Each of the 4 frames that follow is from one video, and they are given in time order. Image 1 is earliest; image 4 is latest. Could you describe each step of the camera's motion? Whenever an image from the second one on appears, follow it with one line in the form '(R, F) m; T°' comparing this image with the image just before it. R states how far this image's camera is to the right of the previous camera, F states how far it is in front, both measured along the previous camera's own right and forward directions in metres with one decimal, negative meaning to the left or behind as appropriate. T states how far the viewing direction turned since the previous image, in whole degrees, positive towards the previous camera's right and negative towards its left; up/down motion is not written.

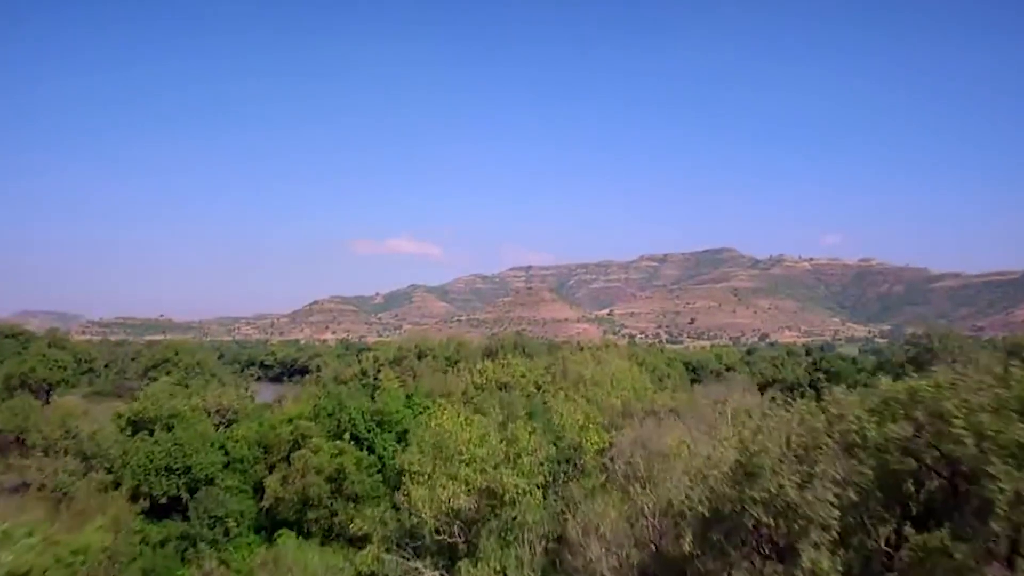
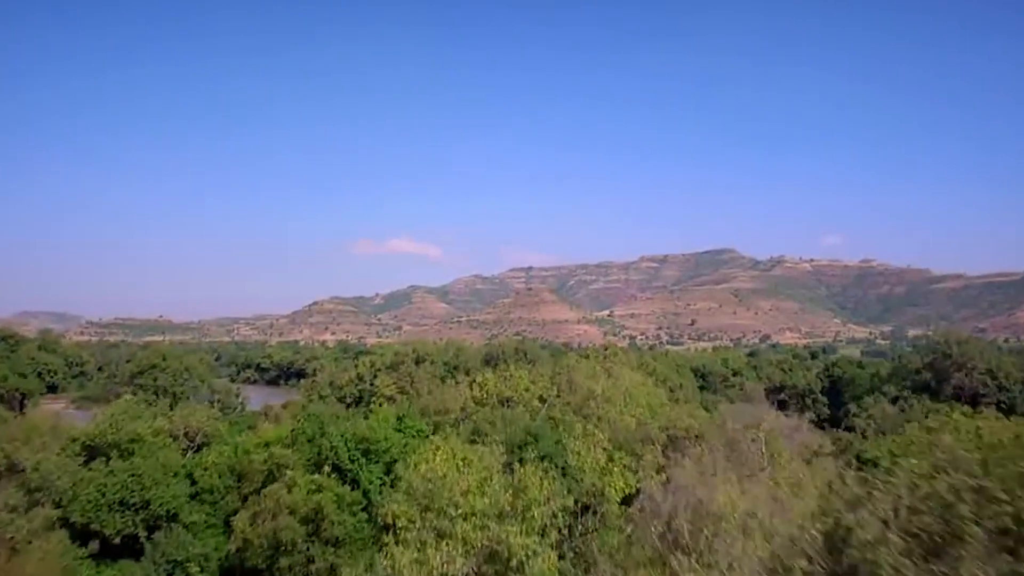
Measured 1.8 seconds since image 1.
(-0.2, +4.1) m; 0°
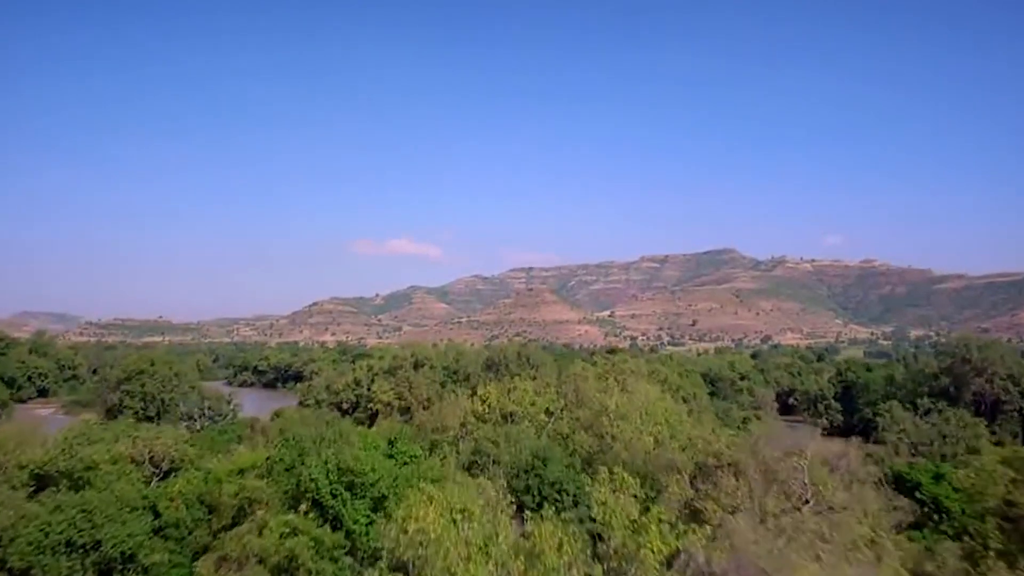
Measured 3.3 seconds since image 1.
(-0.2, +3.8) m; 0°
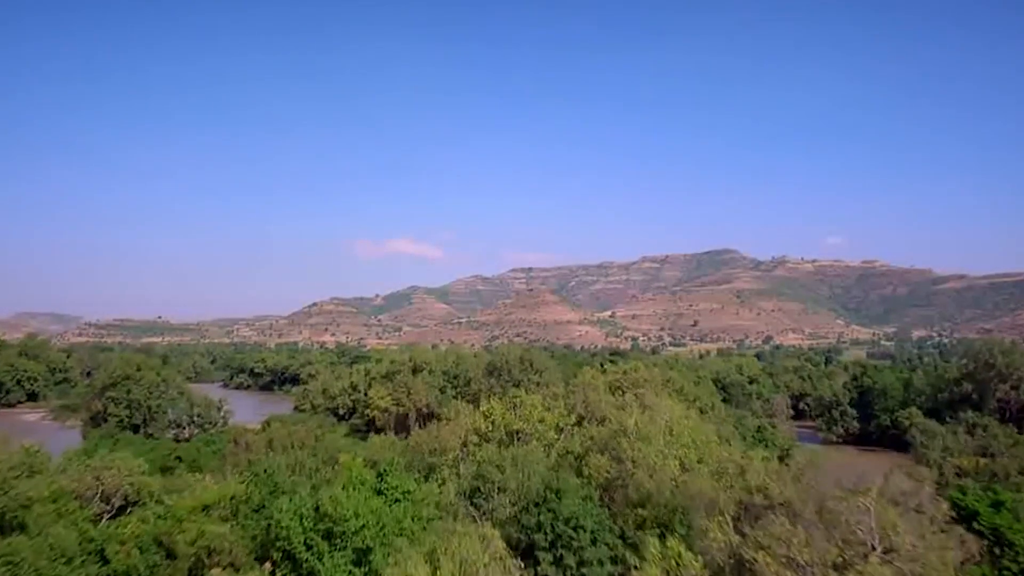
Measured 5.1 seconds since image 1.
(-0.3, +4.2) m; 0°
